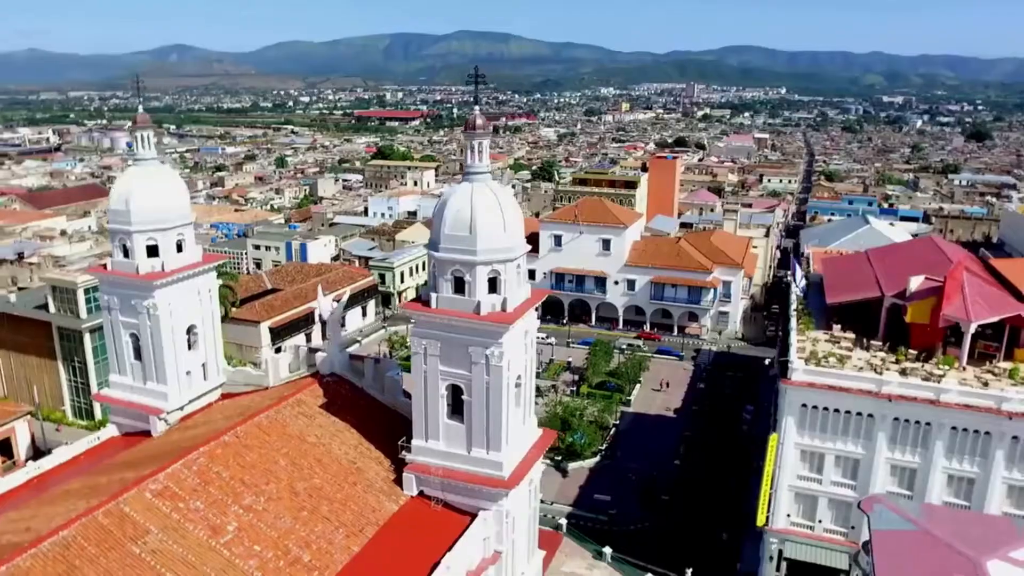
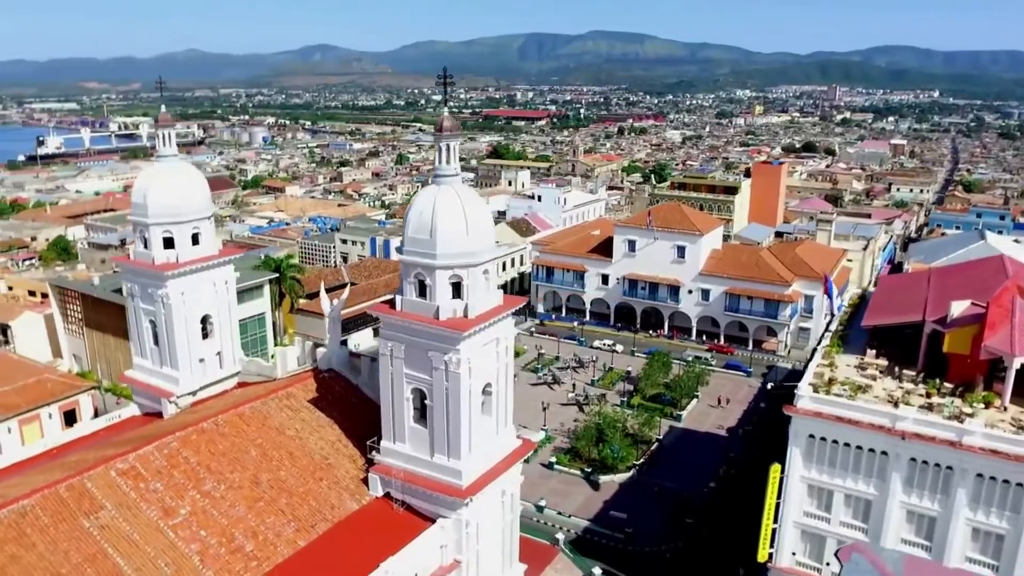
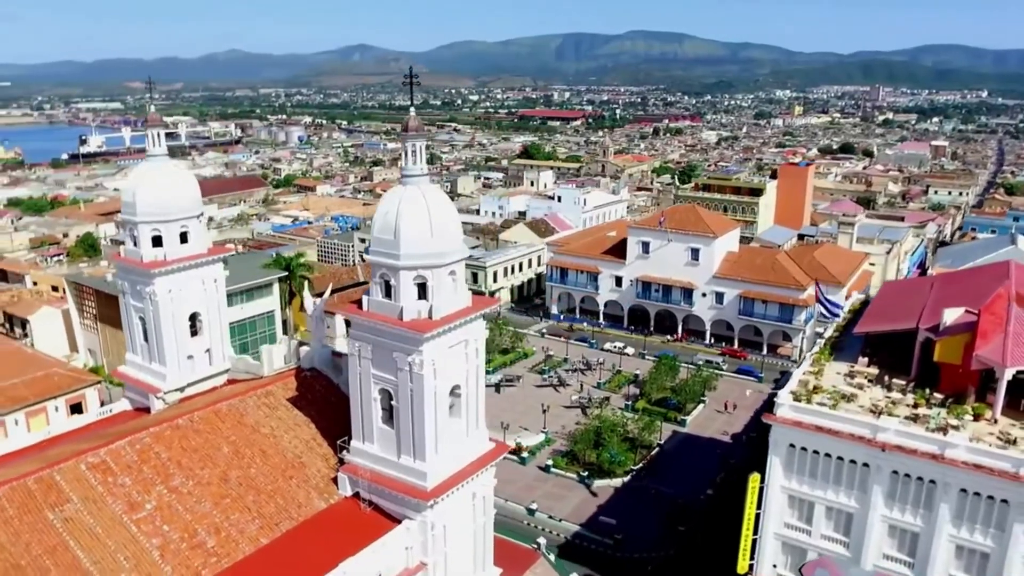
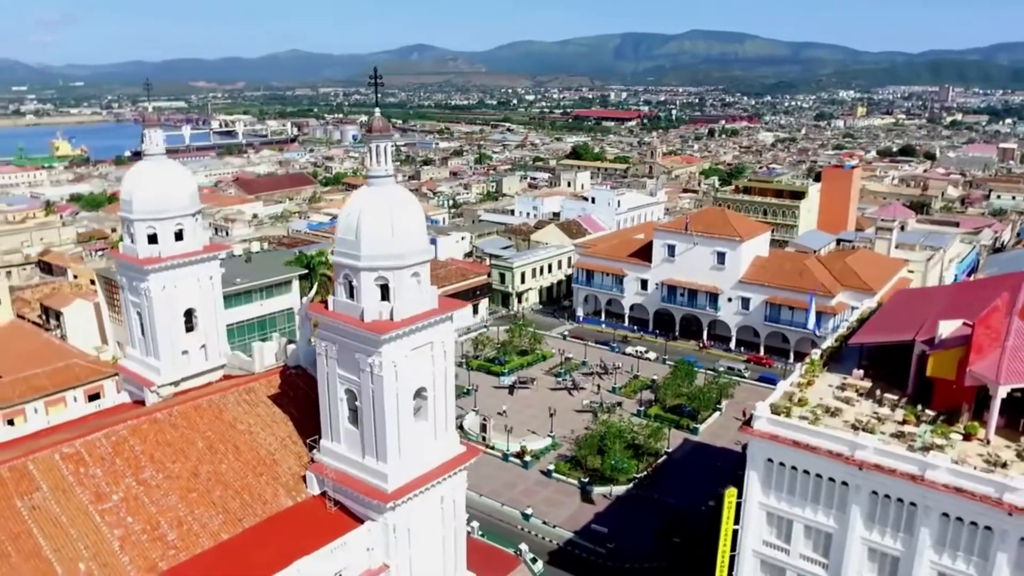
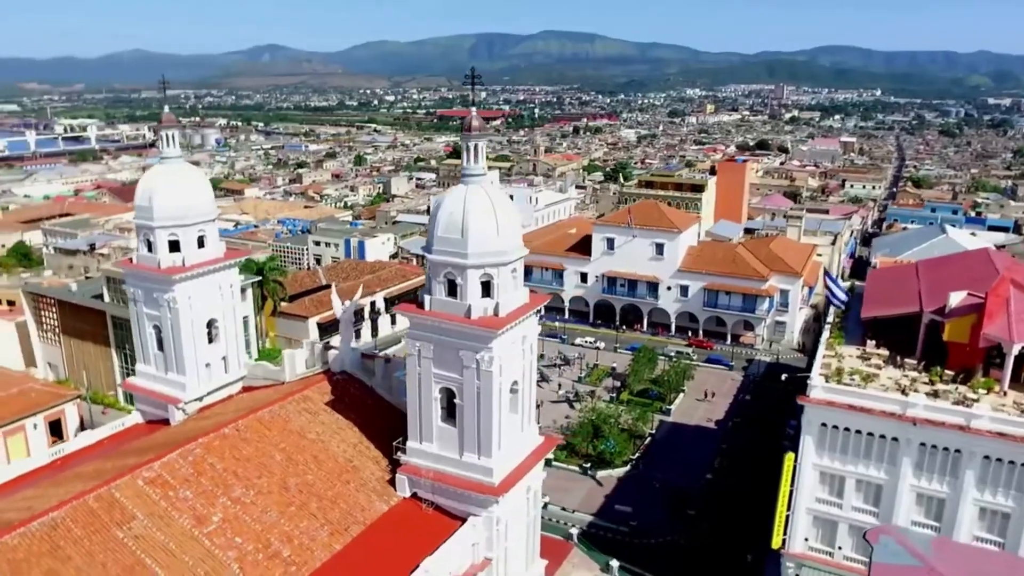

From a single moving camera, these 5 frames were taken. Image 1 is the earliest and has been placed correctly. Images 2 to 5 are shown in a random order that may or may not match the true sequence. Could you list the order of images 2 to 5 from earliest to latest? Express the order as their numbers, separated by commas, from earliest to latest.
5, 2, 3, 4
